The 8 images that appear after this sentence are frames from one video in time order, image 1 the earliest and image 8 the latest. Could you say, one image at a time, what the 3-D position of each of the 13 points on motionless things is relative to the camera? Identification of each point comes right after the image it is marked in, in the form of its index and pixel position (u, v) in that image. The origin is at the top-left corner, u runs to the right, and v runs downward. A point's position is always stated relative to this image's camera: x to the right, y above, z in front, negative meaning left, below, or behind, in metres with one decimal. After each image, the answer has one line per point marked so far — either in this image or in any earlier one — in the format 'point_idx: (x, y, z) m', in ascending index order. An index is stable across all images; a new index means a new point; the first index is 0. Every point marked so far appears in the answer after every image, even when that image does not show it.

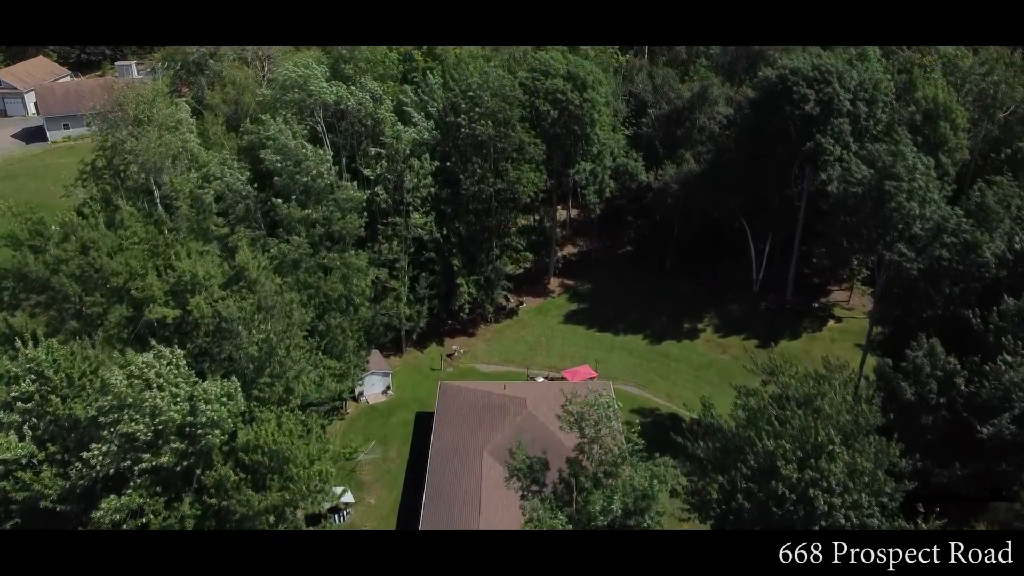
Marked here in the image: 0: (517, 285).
0: (+0.1, 0.0, +18.3) m
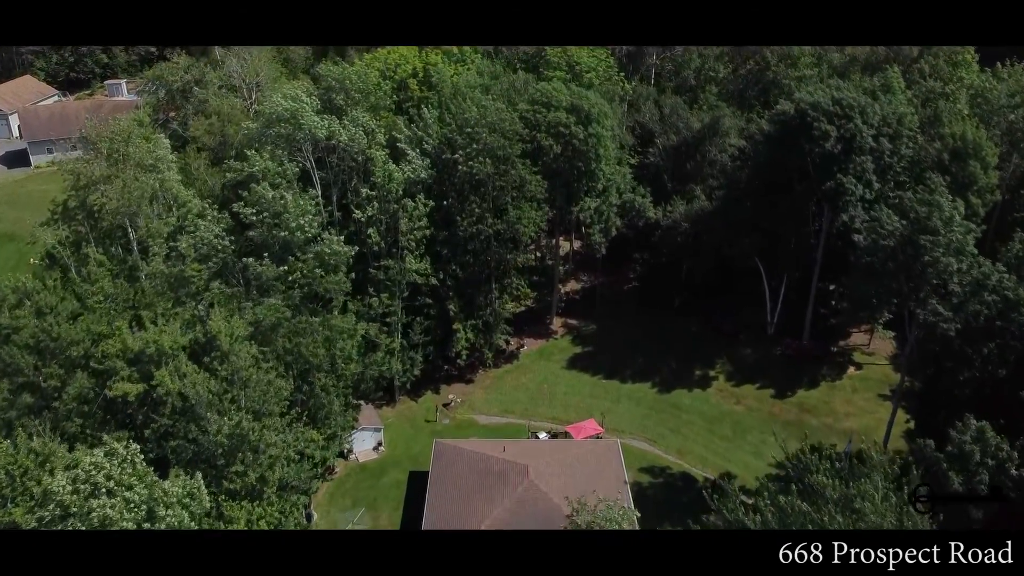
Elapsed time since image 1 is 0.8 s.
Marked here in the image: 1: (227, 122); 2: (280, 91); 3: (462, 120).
0: (+0.1, -0.8, +17.3) m
1: (-5.9, +3.4, +16.5) m
2: (-4.7, +4.0, +16.2) m
3: (-0.9, +3.1, +14.5) m
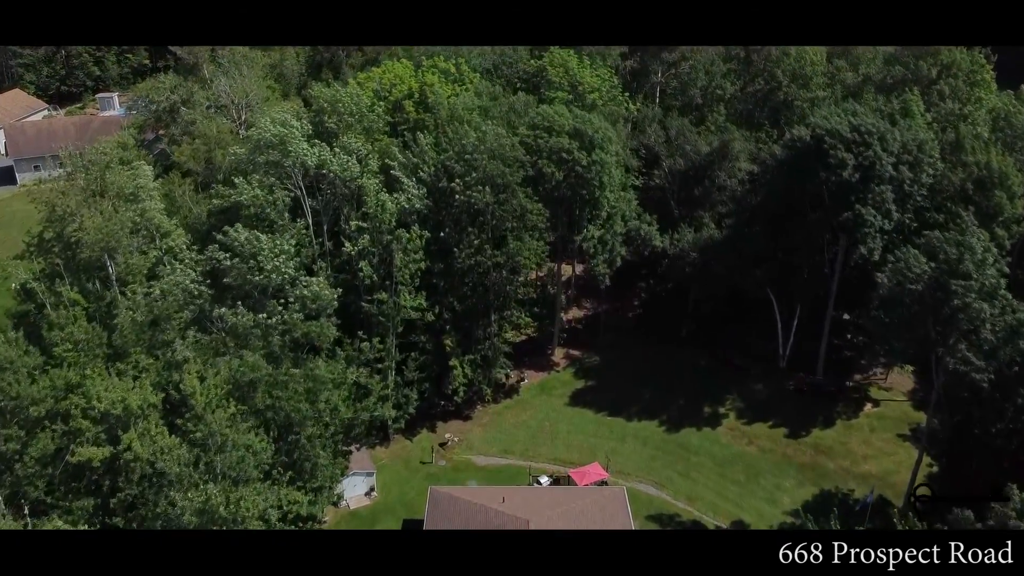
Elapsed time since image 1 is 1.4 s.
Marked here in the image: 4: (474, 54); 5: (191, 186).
0: (+0.1, -1.5, +16.6) m
1: (-5.9, +2.8, +15.7) m
2: (-4.7, +3.4, +15.5) m
3: (-0.9, +2.5, +13.8) m
4: (-0.9, +5.3, +17.9) m
5: (-6.1, +2.0, +15.2) m
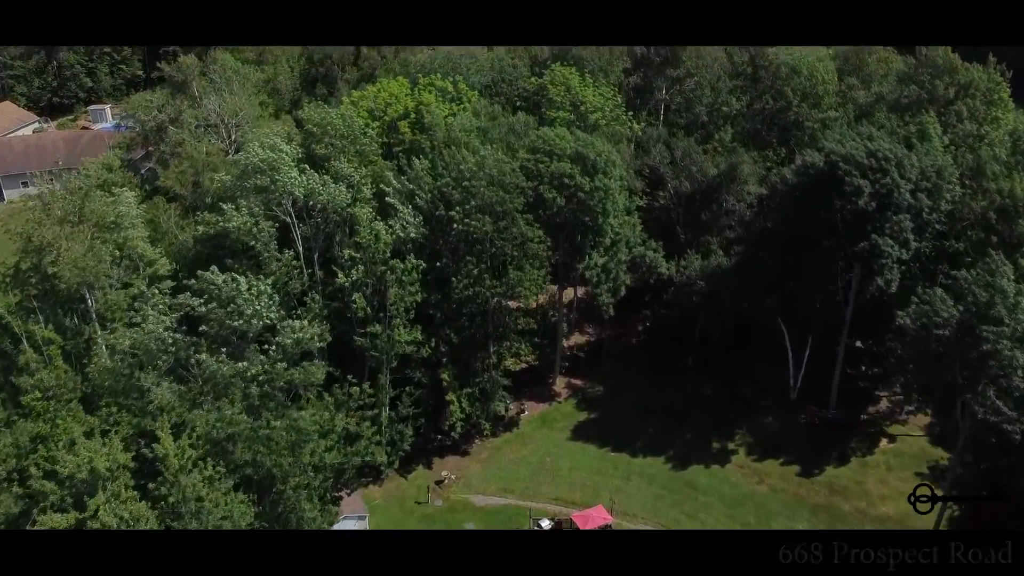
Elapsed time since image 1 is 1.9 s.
0: (+0.1, -2.0, +15.9) m
1: (-5.9, +2.2, +15.1) m
2: (-4.7, +2.9, +14.9) m
3: (-0.9, +1.9, +13.2) m
4: (-0.9, +4.7, +17.3) m
5: (-6.2, +1.4, +14.6) m
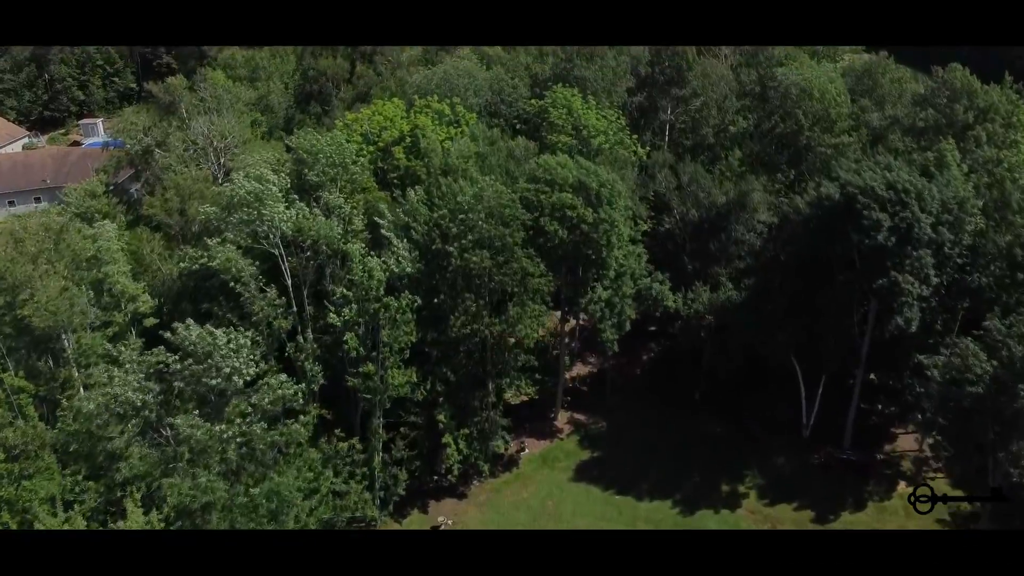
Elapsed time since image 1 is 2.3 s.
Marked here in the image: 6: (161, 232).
0: (+0.1, -2.6, +15.3) m
1: (-5.9, +1.6, +14.5) m
2: (-4.8, +2.3, +14.2) m
3: (-0.9, +1.3, +12.6) m
4: (-0.9, +4.1, +16.7) m
5: (-6.2, +0.8, +14.0) m
6: (-6.3, +1.0, +14.2) m
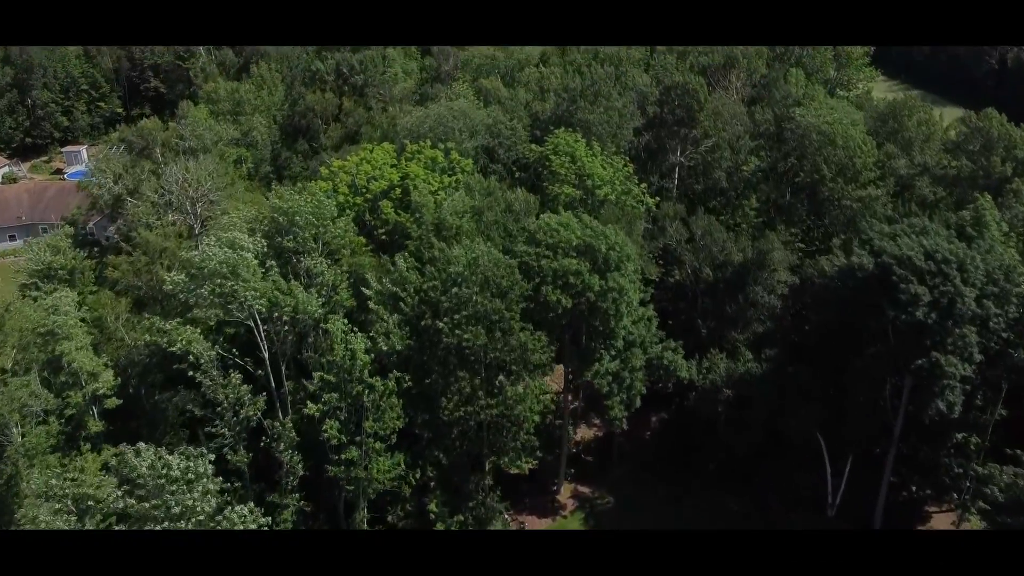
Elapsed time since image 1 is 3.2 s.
0: (+0.1, -3.7, +14.1) m
1: (-5.9, +0.5, +13.3) m
2: (-4.8, +1.1, +13.1) m
3: (-1.0, +0.2, +11.4) m
4: (-0.9, +3.0, +15.6) m
5: (-6.2, -0.3, +12.8) m
6: (-6.3, -0.1, +13.1) m
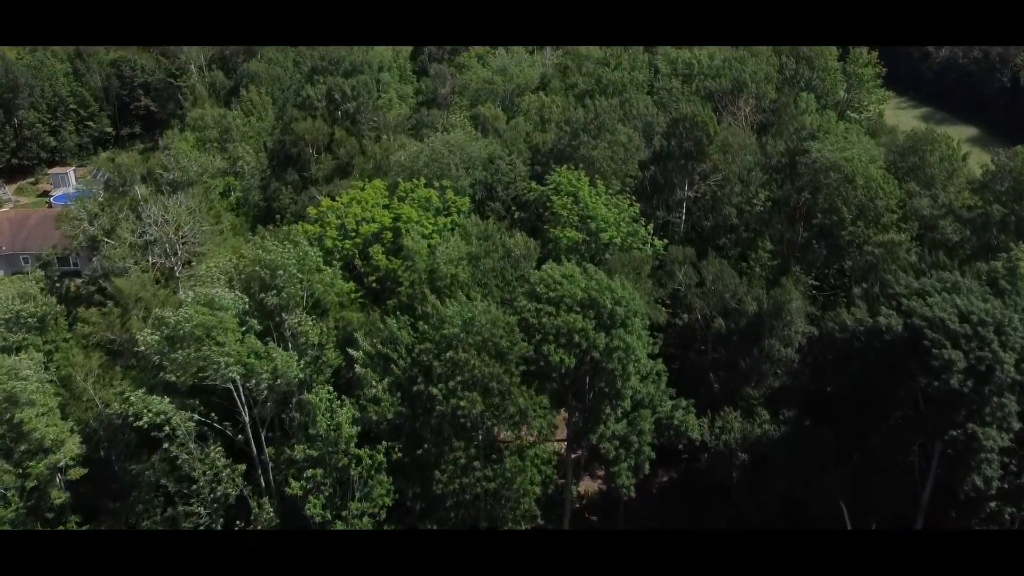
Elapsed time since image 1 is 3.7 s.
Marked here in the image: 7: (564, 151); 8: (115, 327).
0: (+0.1, -4.6, +13.2) m
1: (-5.9, -0.3, +12.5) m
2: (-4.8, +0.3, +12.2) m
3: (-1.0, -0.6, +10.5) m
4: (-0.9, +2.1, +14.7) m
5: (-6.2, -1.1, +11.9) m
6: (-6.3, -0.9, +12.2) m
7: (+1.0, +2.6, +15.1) m
8: (-6.1, -0.6, +12.2) m
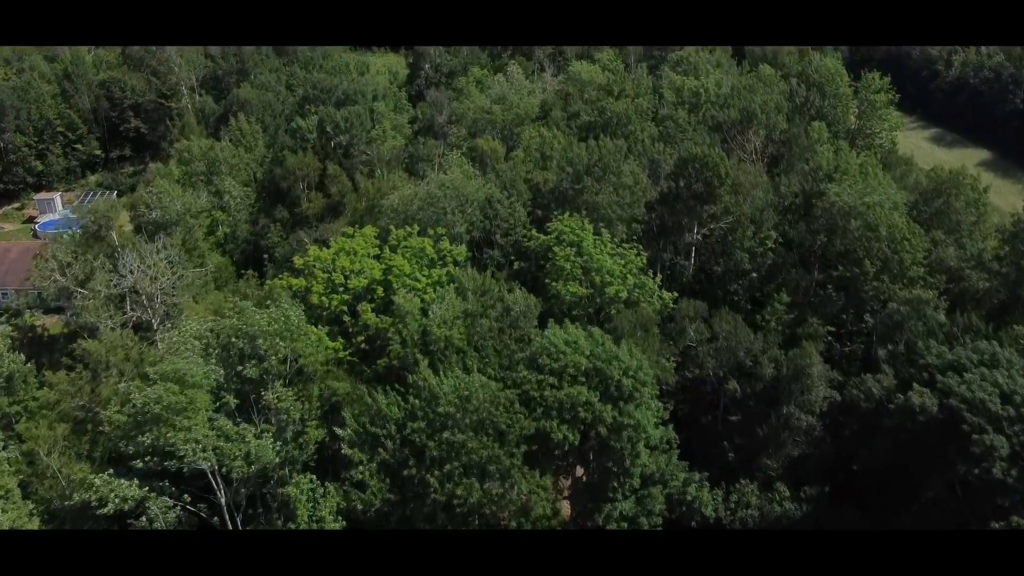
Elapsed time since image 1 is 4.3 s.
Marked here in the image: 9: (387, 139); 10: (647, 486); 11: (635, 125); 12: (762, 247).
0: (0.0, -5.5, +12.3) m
1: (-6.0, -1.2, +11.6) m
2: (-4.8, -0.6, +11.4) m
3: (-1.0, -1.5, +9.7) m
4: (-0.9, +1.2, +13.9) m
5: (-6.2, -2.0, +11.1) m
6: (-6.3, -1.8, +11.3) m
7: (+1.0, +1.7, +14.3) m
8: (-6.1, -1.5, +11.3) m
9: (-3.0, +3.6, +19.1) m
10: (+1.8, -2.7, +10.6) m
11: (+2.9, +3.9, +18.9) m
12: (+4.6, +0.8, +14.5) m
